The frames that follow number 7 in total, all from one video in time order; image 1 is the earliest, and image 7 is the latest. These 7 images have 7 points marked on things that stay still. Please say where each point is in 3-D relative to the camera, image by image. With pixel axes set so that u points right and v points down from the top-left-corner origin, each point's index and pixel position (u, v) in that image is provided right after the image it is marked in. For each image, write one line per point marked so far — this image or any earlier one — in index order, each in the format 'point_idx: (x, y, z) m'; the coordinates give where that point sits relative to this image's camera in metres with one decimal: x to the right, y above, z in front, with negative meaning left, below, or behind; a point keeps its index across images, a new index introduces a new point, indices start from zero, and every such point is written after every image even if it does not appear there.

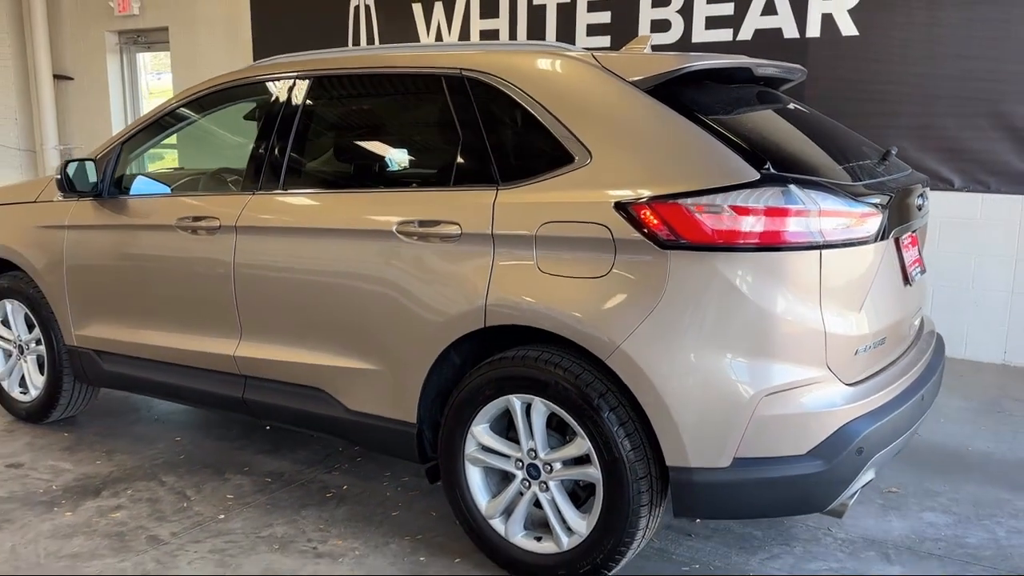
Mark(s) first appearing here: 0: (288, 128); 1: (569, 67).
0: (-0.9, +0.6, +3.3) m
1: (+0.2, +0.7, +2.7) m
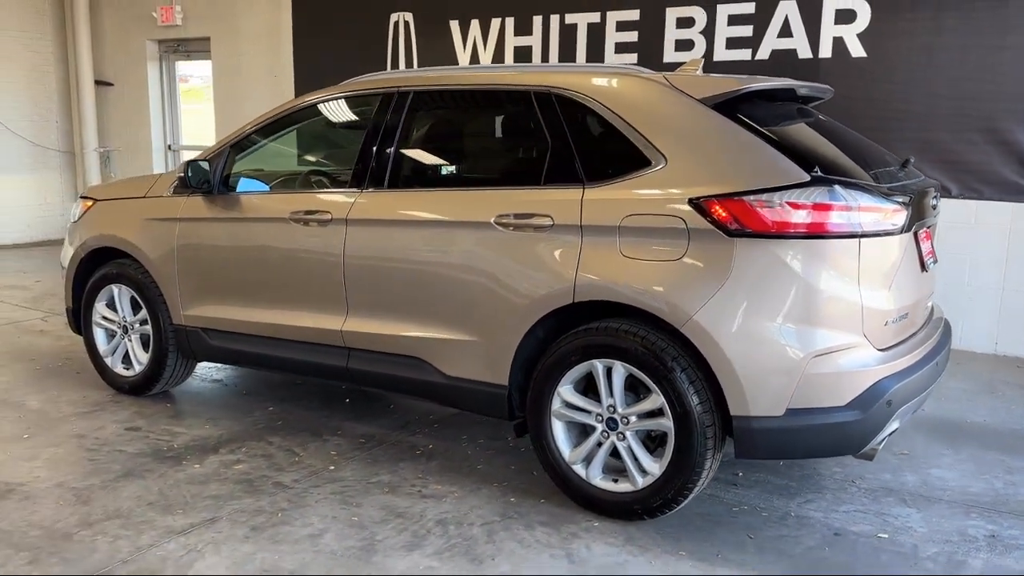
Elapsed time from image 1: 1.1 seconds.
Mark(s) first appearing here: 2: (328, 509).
0: (-0.5, +0.7, +3.8) m
1: (+0.5, +0.8, +3.2) m
2: (-0.7, -0.9, +3.2) m
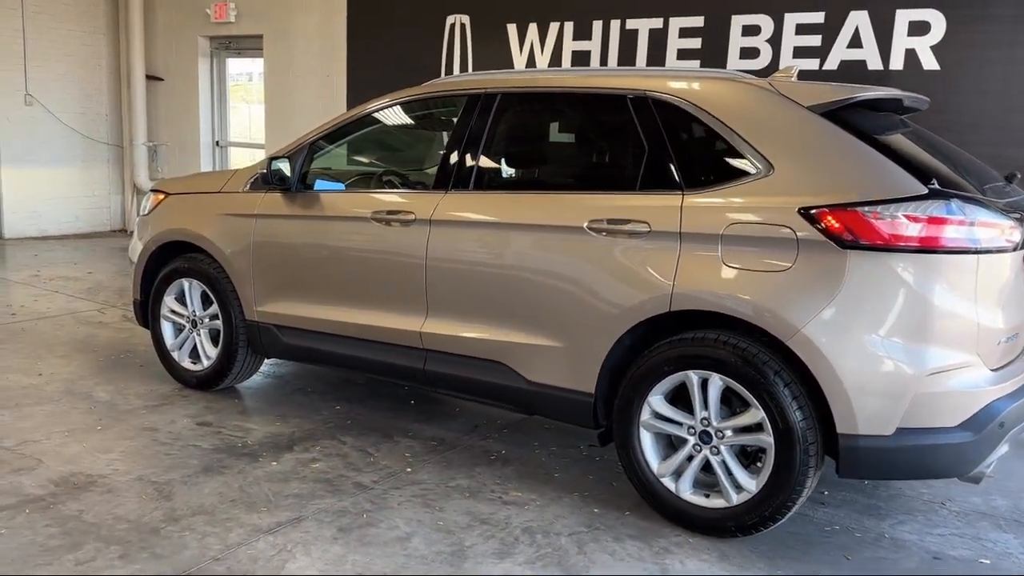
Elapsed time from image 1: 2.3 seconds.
0: (-0.1, +0.7, +3.8) m
1: (+0.9, +0.8, +3.2) m
2: (-0.4, -0.9, +3.2) m
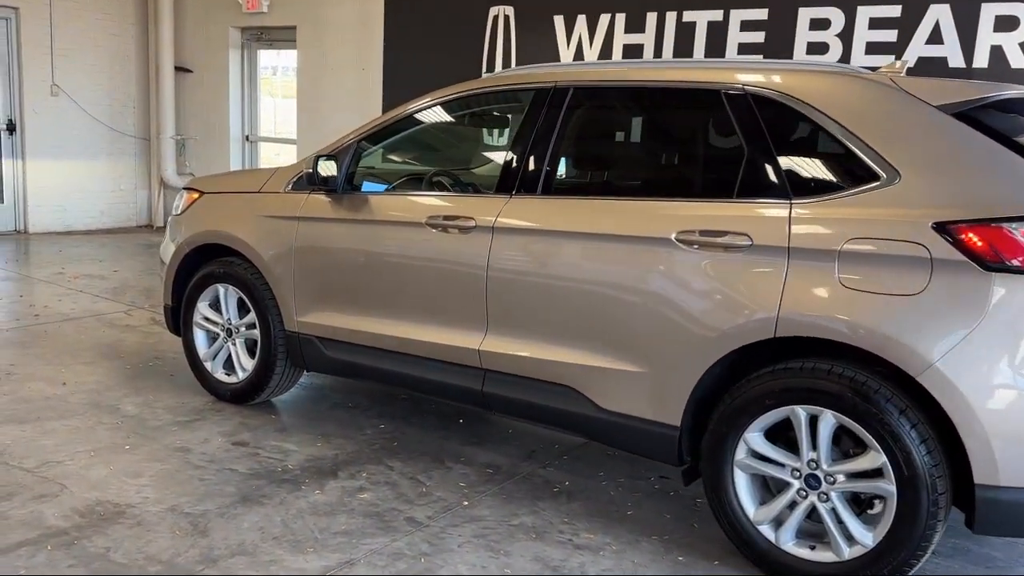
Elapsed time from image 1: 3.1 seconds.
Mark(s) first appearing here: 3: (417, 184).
0: (+0.1, +0.6, +3.4) m
1: (+1.2, +0.7, +2.8) m
2: (-0.1, -0.9, +2.9) m
3: (-0.4, +0.5, +3.8) m
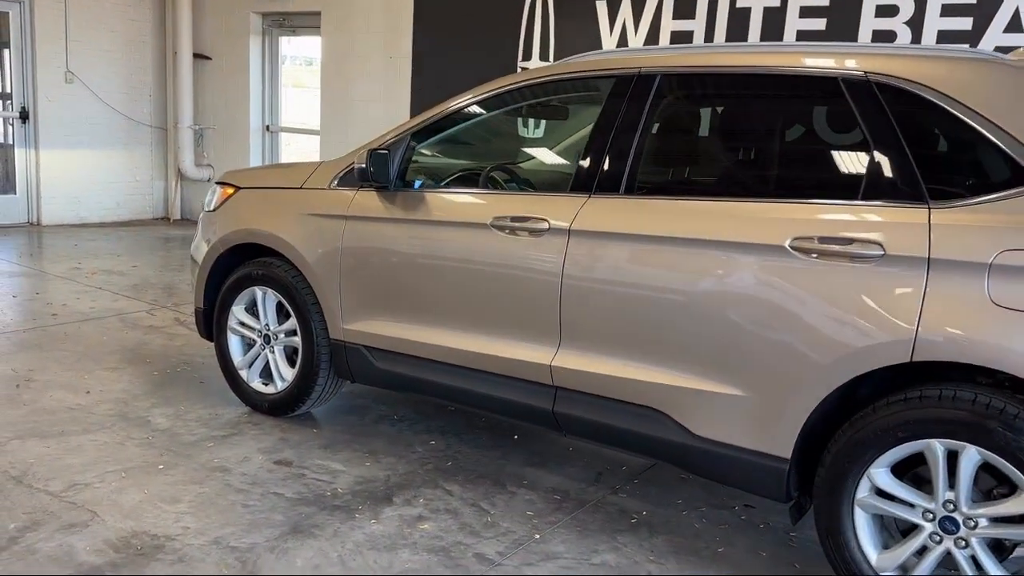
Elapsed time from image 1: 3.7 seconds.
0: (+0.4, +0.6, +3.1) m
1: (+1.5, +0.6, +2.4) m
2: (+0.1, -1.0, +2.5) m
3: (-0.1, +0.5, +3.4) m
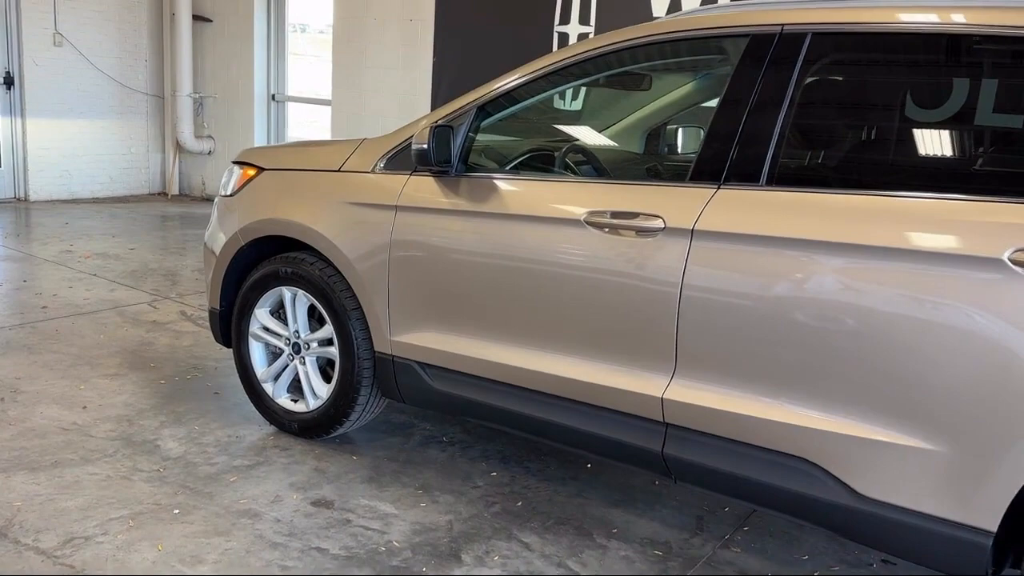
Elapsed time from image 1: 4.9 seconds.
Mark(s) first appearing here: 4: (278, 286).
0: (+0.8, +0.6, +2.5) m
1: (+1.8, +0.6, +1.8) m
2: (+0.5, -1.0, +2.0) m
3: (+0.2, +0.4, +2.8) m
4: (-1.0, 0.0, +3.3) m
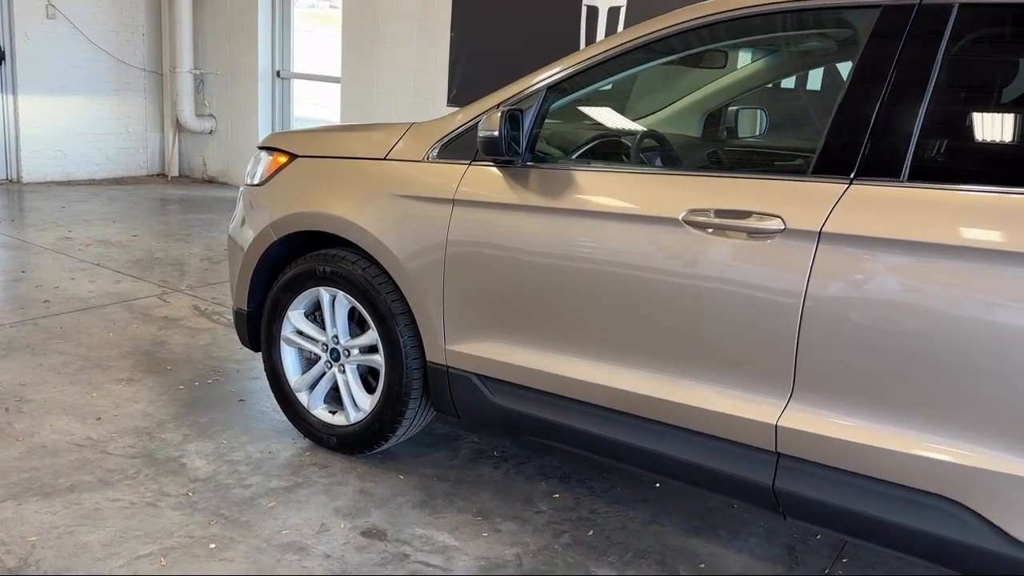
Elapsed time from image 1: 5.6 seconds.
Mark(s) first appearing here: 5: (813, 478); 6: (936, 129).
0: (+1.0, +0.5, +2.1) m
1: (+2.1, +0.5, +1.5) m
2: (+0.7, -1.1, +1.7) m
3: (+0.4, +0.4, +2.5) m
4: (-0.7, 0.0, +3.0) m
5: (+0.9, -0.5, +2.1) m
6: (+1.0, +0.4, +2.1) m
